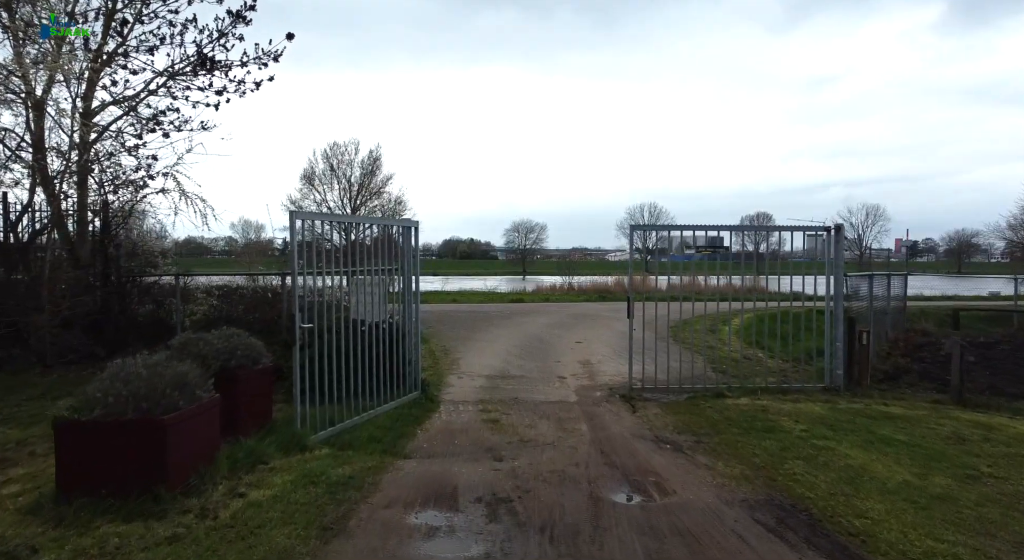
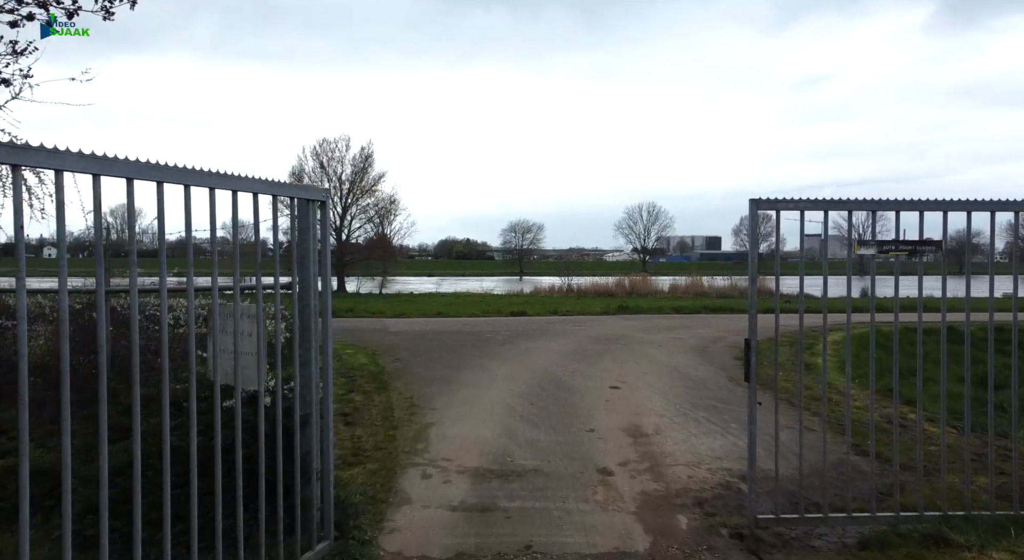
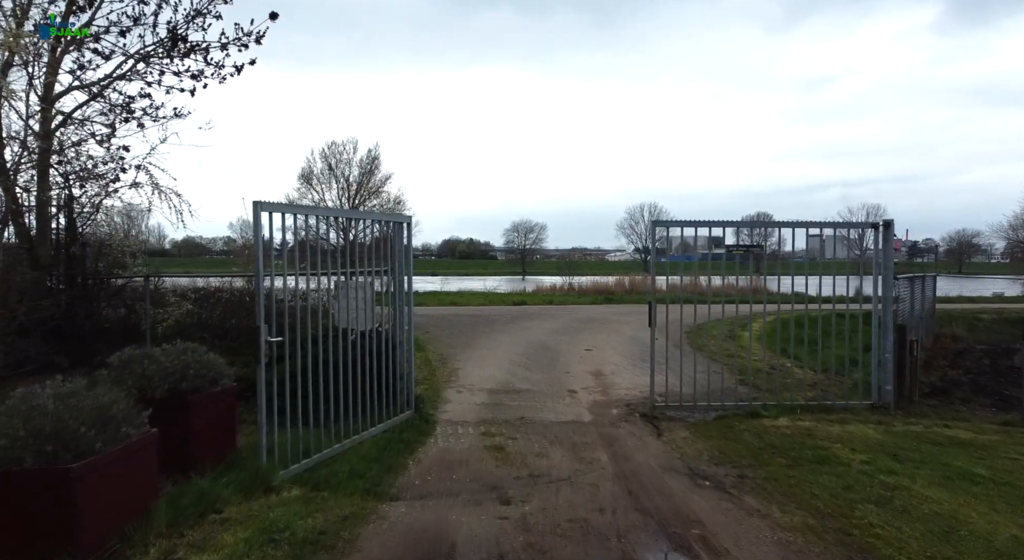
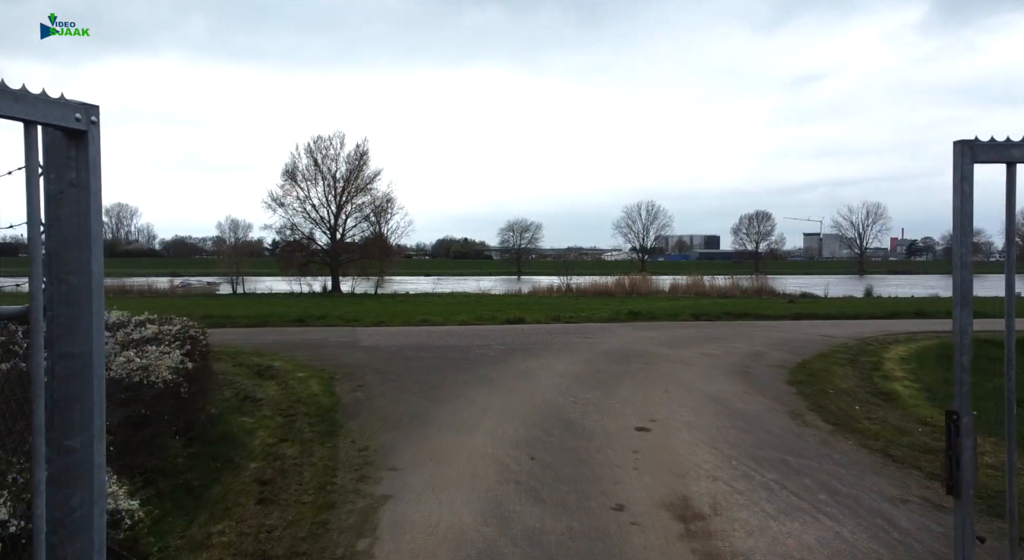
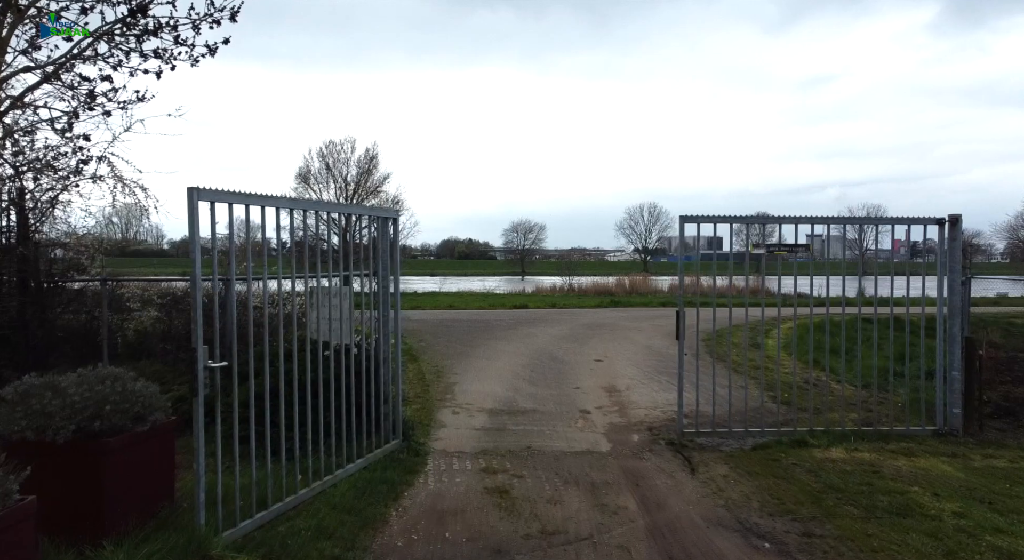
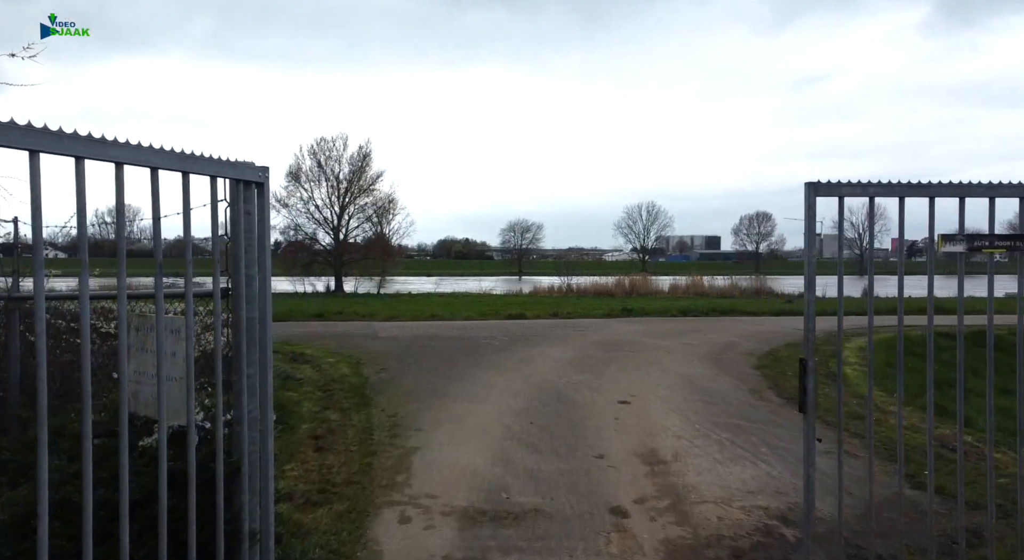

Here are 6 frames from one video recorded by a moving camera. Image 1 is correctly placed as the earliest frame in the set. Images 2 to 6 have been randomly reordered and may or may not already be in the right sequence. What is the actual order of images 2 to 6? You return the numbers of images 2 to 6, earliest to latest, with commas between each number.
3, 5, 2, 6, 4
